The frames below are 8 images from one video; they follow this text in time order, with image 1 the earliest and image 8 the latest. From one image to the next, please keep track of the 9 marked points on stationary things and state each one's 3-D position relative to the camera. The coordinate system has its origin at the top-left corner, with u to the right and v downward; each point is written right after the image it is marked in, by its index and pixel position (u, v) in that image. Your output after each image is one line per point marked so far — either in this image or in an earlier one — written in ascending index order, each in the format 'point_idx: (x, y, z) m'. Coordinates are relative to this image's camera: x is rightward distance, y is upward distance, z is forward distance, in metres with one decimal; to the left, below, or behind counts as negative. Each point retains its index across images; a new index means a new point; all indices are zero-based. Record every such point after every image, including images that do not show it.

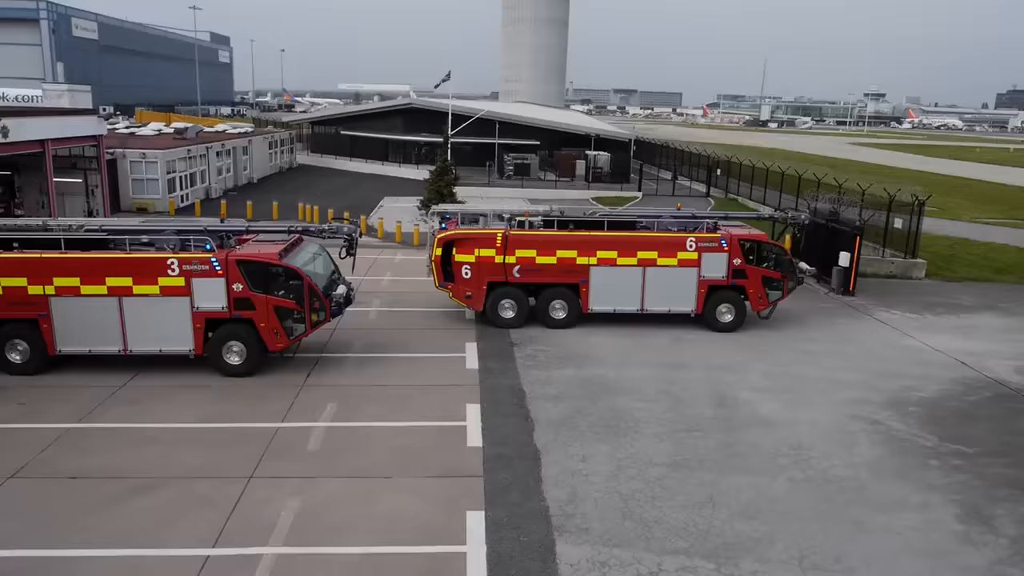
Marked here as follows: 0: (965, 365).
0: (+7.9, -1.3, +13.3) m
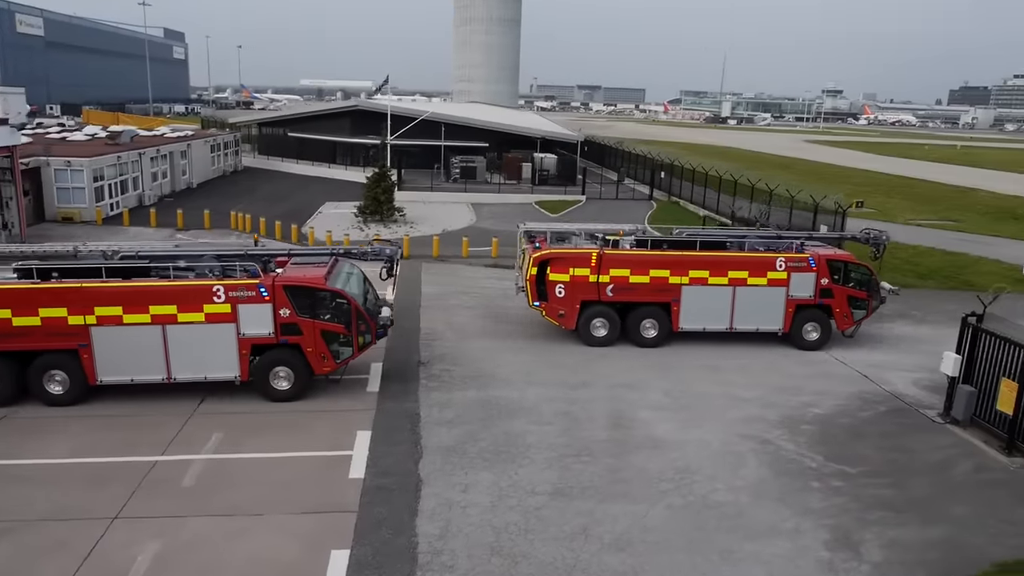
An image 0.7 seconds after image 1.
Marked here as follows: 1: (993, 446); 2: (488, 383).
0: (+6.3, -1.6, +13.4) m
1: (+6.9, -2.3, +10.9) m
2: (-0.4, -1.6, +12.7) m
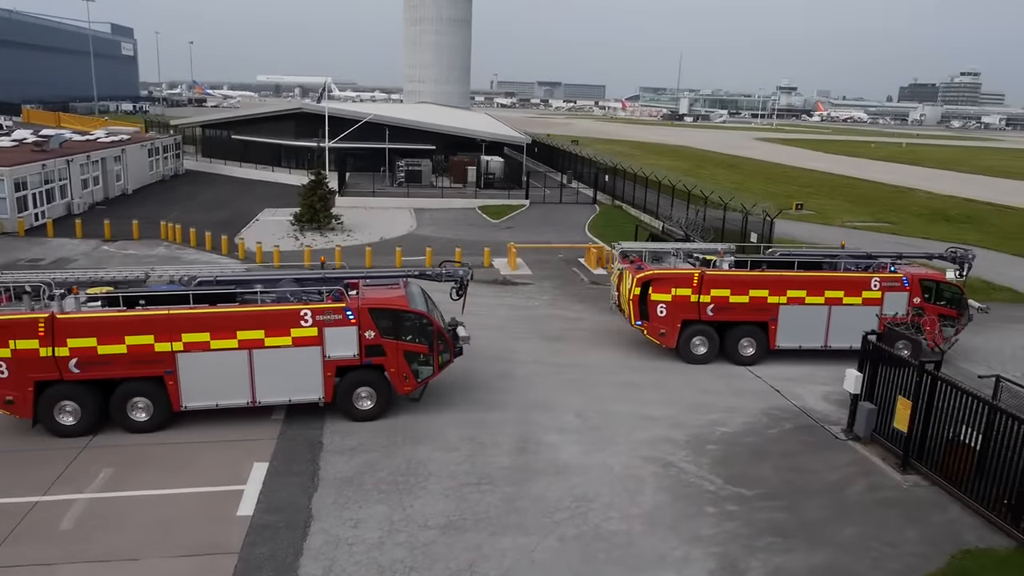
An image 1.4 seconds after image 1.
0: (+4.8, -1.9, +13.6) m
1: (+5.5, -2.5, +11.1) m
2: (-1.9, -1.9, +12.5) m
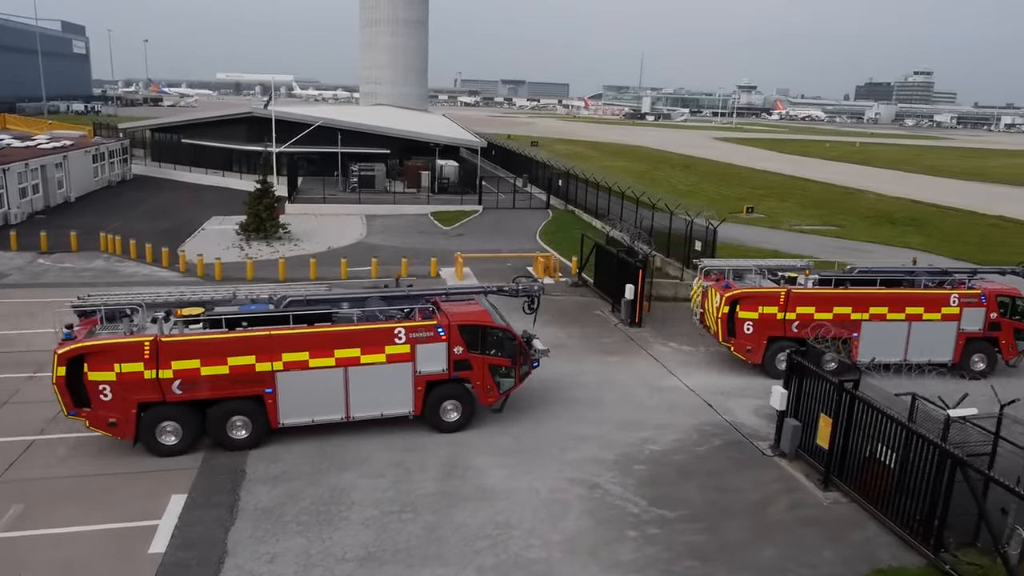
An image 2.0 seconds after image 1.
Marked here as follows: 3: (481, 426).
0: (+3.6, -2.2, +13.7) m
1: (+4.4, -2.8, +11.2) m
2: (-3.0, -2.3, +12.4) m
3: (-0.5, -2.3, +12.7) m
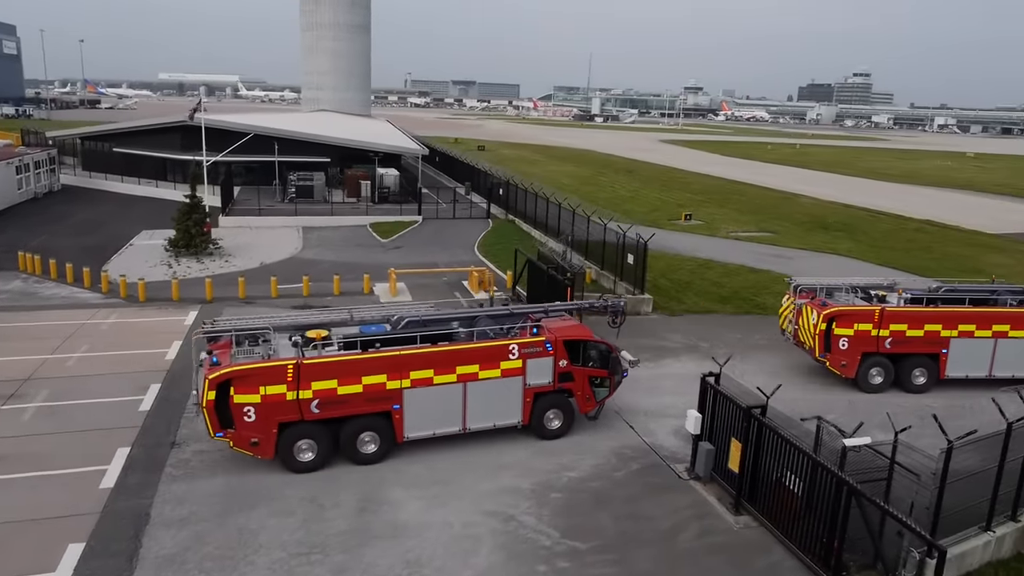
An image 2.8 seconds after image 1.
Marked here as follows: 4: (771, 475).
0: (+2.2, -2.6, +13.8) m
1: (+3.2, -3.2, +11.4) m
2: (-4.3, -2.8, +12.1) m
3: (-1.8, -2.8, +12.6) m
4: (+3.6, -2.6, +10.7) m
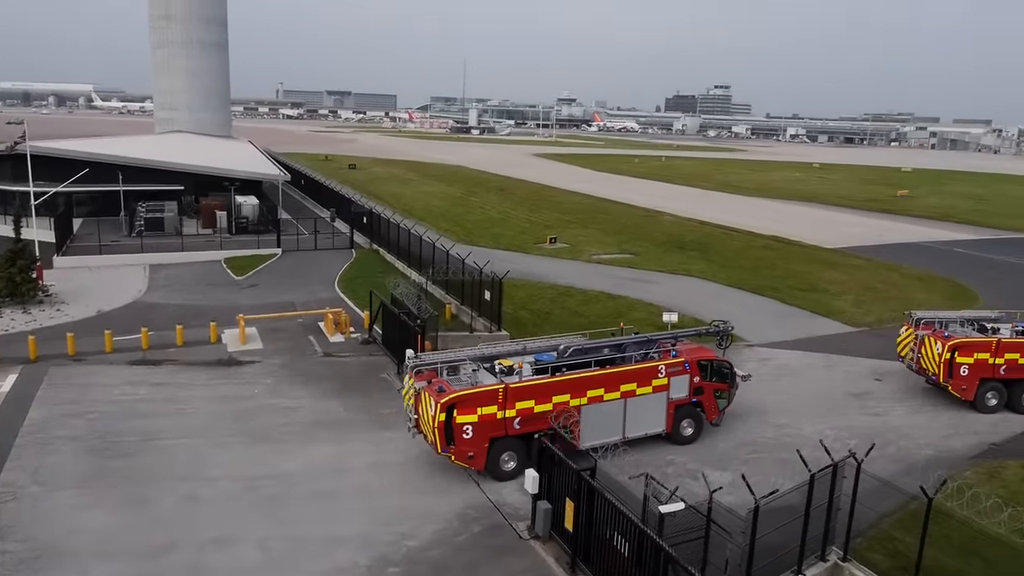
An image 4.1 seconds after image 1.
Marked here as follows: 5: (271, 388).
0: (-0.6, -3.6, +13.8) m
1: (+0.8, -4.2, +11.5) m
2: (-6.8, -4.0, +11.1) m
3: (-4.4, -3.9, +11.9) m
4: (+1.3, -3.6, +10.9) m
5: (-5.8, -2.4, +18.3) m
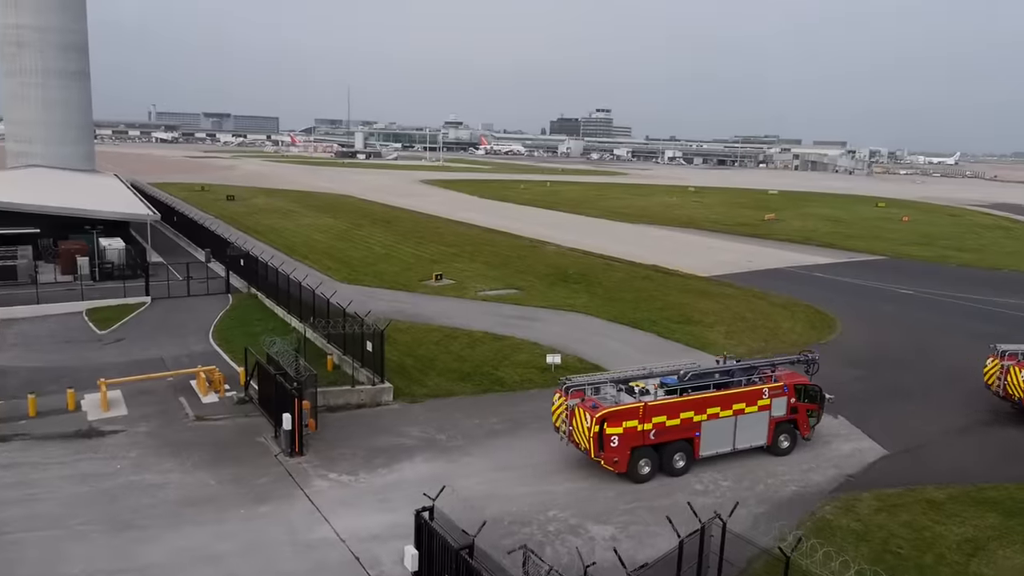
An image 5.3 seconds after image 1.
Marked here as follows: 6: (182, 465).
0: (-2.7, -4.8, +13.4) m
1: (-1.0, -5.3, +11.4) m
2: (-8.4, -5.4, +9.9) m
3: (-6.2, -5.2, +11.1) m
4: (-0.4, -4.7, +10.9) m
5: (-8.5, -3.9, +17.2) m
6: (-7.4, -4.0, +17.1) m
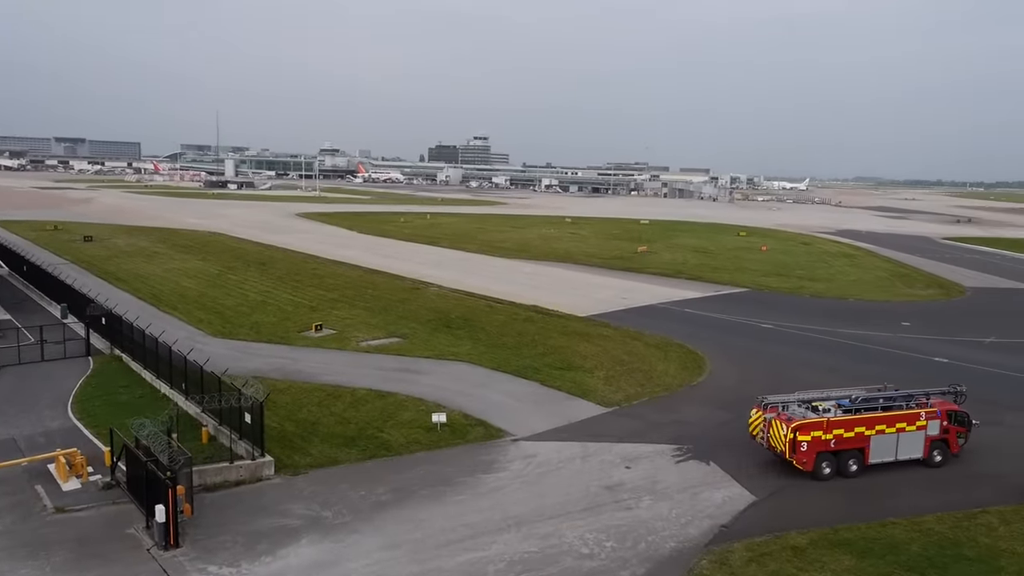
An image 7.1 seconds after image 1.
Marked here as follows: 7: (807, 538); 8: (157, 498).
0: (-4.6, -6.5, +12.9) m
1: (-2.6, -6.8, +11.2) m
2: (-9.7, -7.0, +8.5) m
3: (-7.7, -6.9, +10.0) m
4: (-1.9, -6.2, +10.8) m
5: (-10.9, -5.8, +15.8) m
6: (-9.8, -5.9, +15.8) m
7: (+7.2, -6.1, +18.6) m
8: (-8.0, -4.7, +17.3) m
